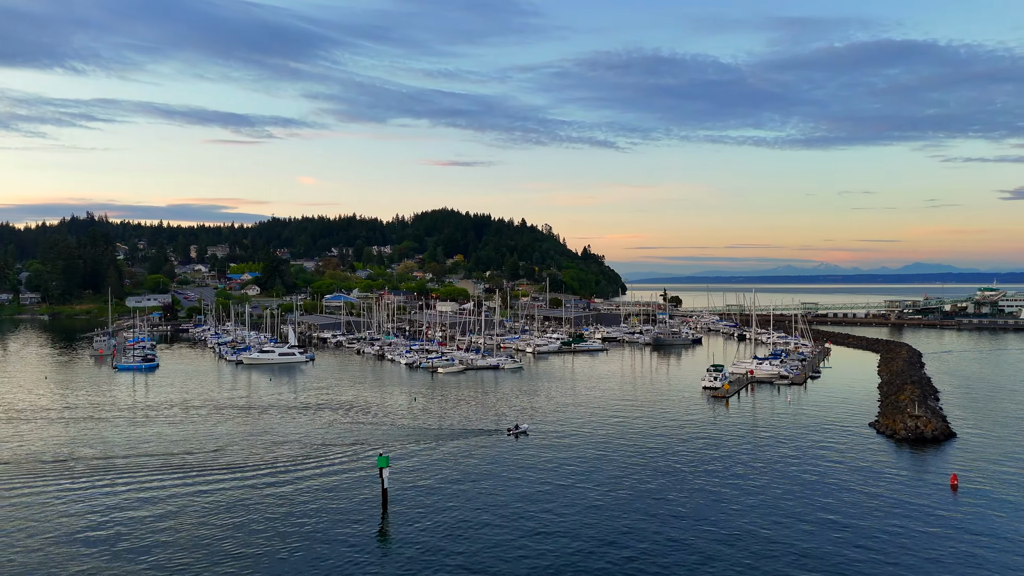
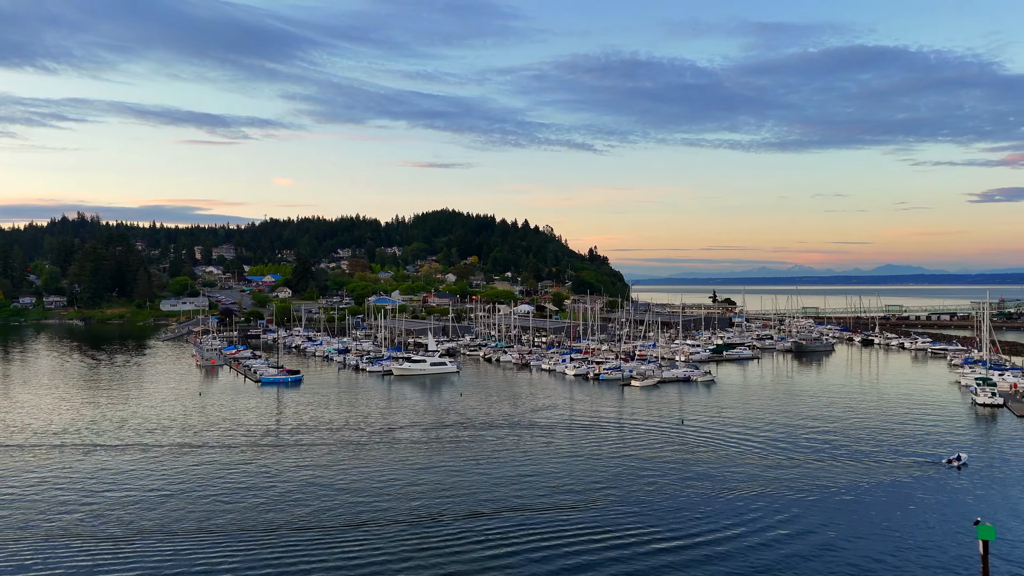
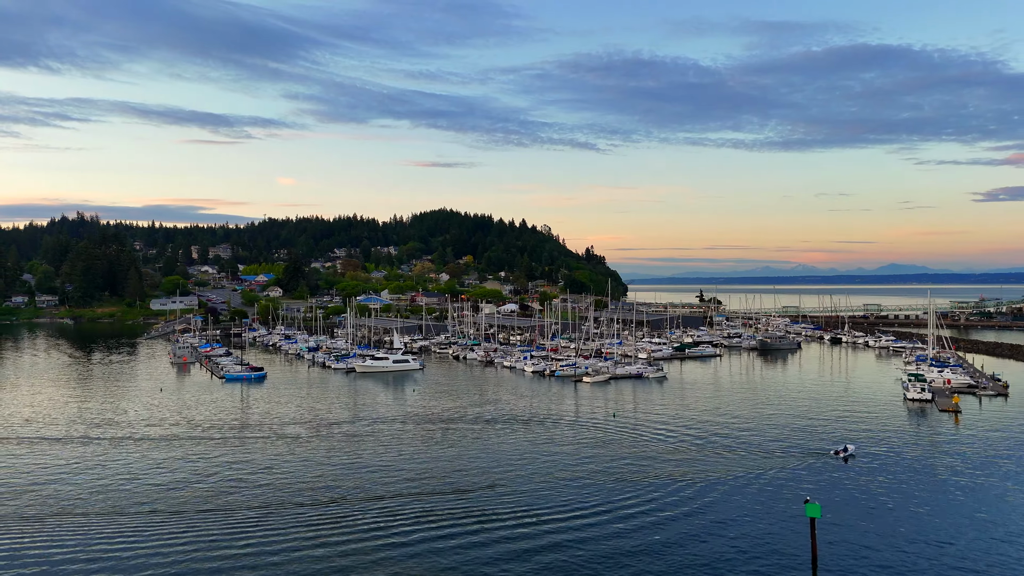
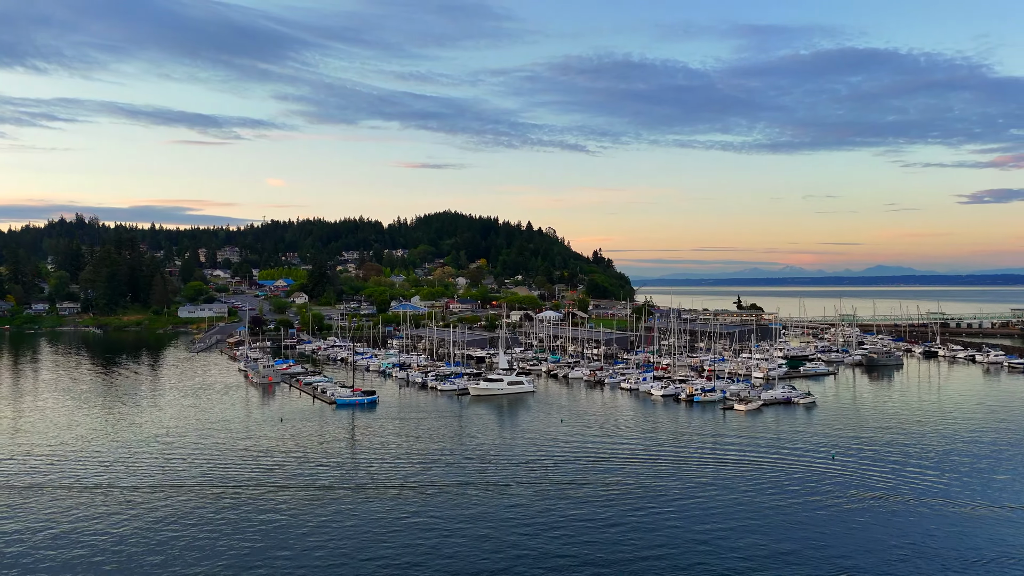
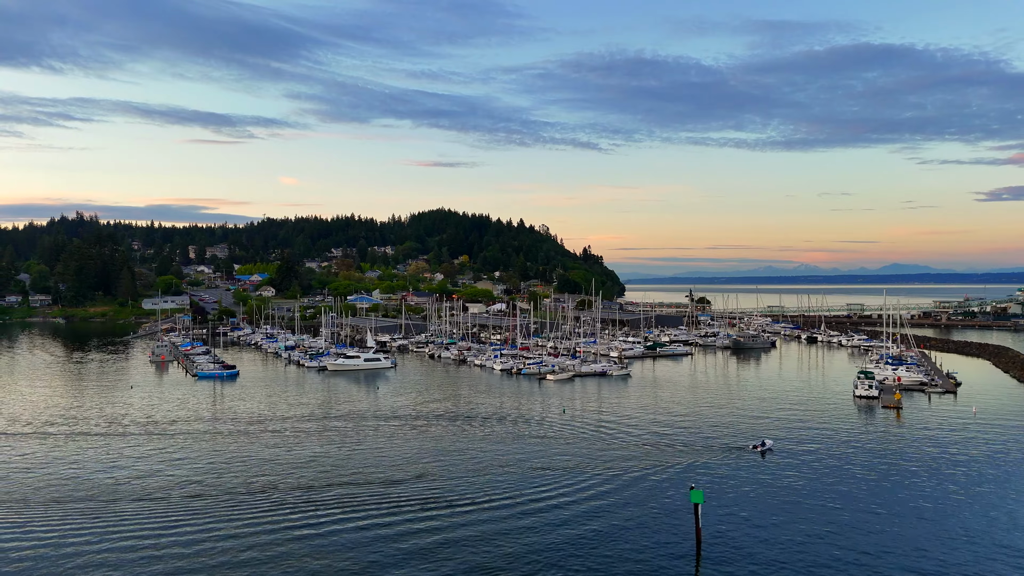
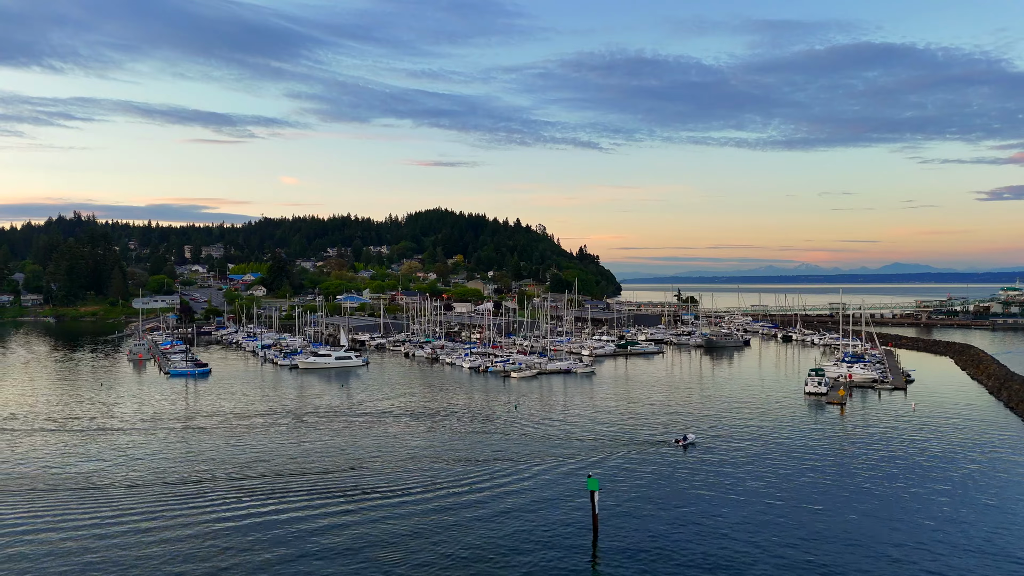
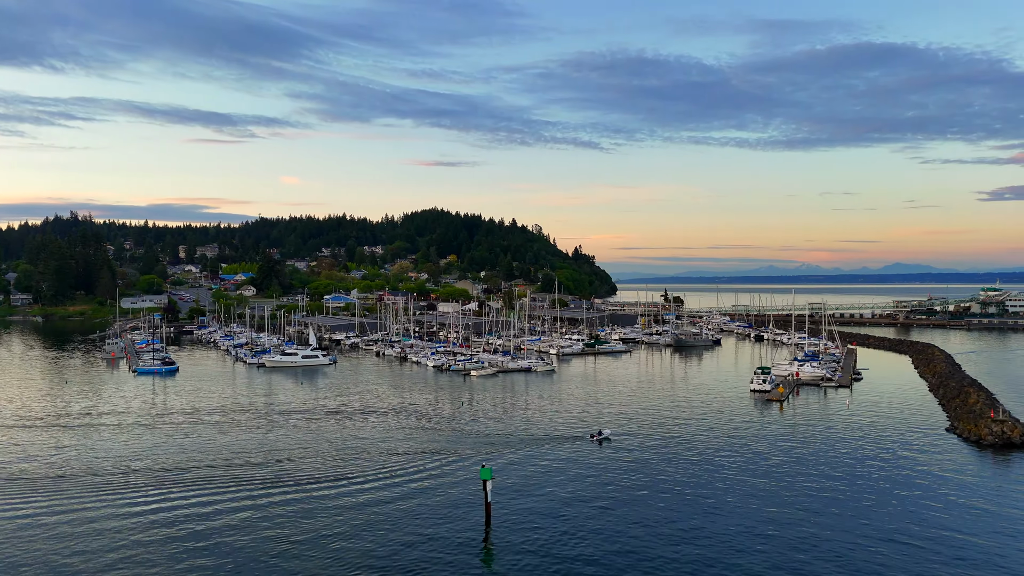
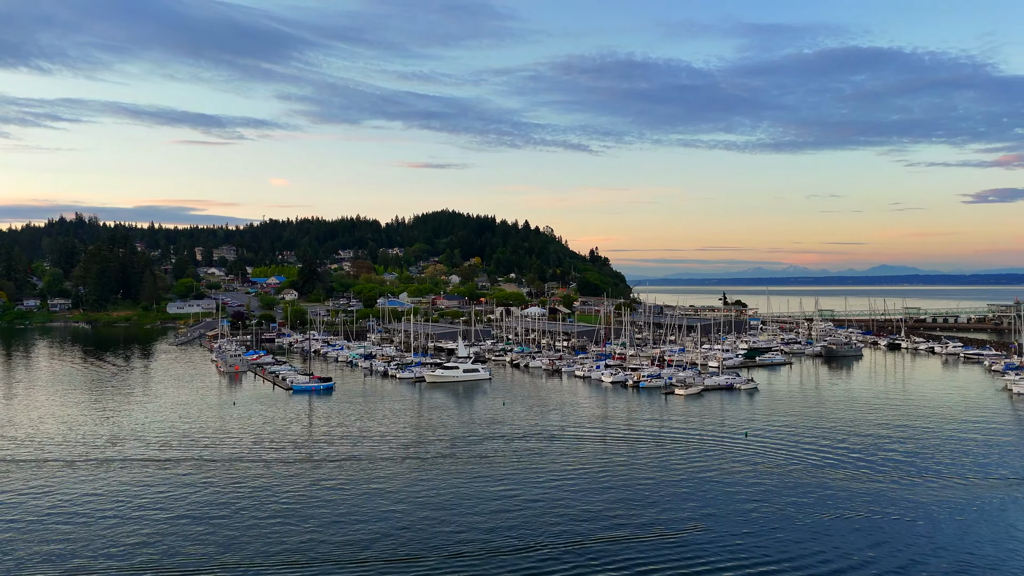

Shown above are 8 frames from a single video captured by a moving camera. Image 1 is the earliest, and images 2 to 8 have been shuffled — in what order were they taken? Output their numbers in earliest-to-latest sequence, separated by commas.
7, 6, 5, 3, 2, 8, 4
